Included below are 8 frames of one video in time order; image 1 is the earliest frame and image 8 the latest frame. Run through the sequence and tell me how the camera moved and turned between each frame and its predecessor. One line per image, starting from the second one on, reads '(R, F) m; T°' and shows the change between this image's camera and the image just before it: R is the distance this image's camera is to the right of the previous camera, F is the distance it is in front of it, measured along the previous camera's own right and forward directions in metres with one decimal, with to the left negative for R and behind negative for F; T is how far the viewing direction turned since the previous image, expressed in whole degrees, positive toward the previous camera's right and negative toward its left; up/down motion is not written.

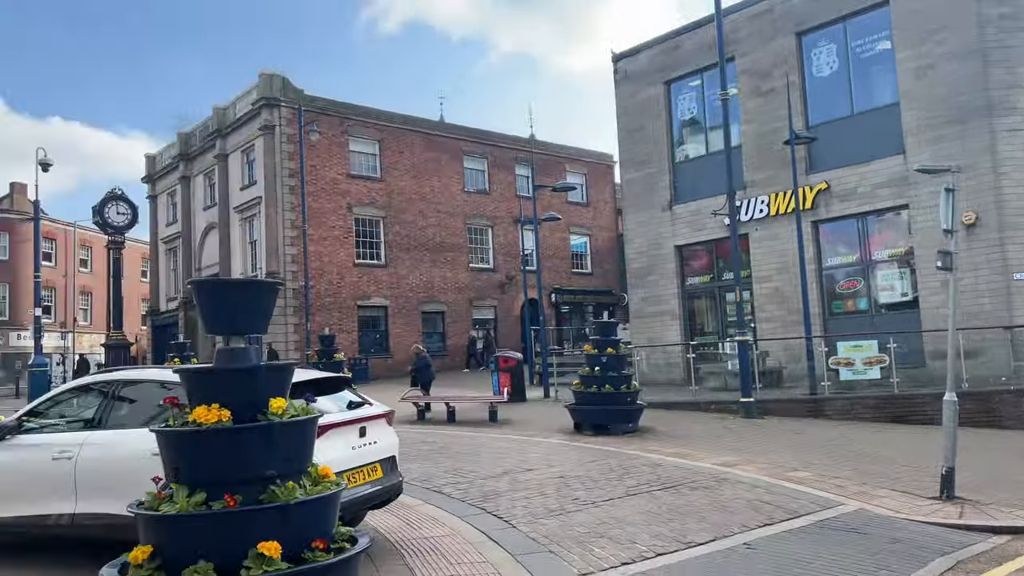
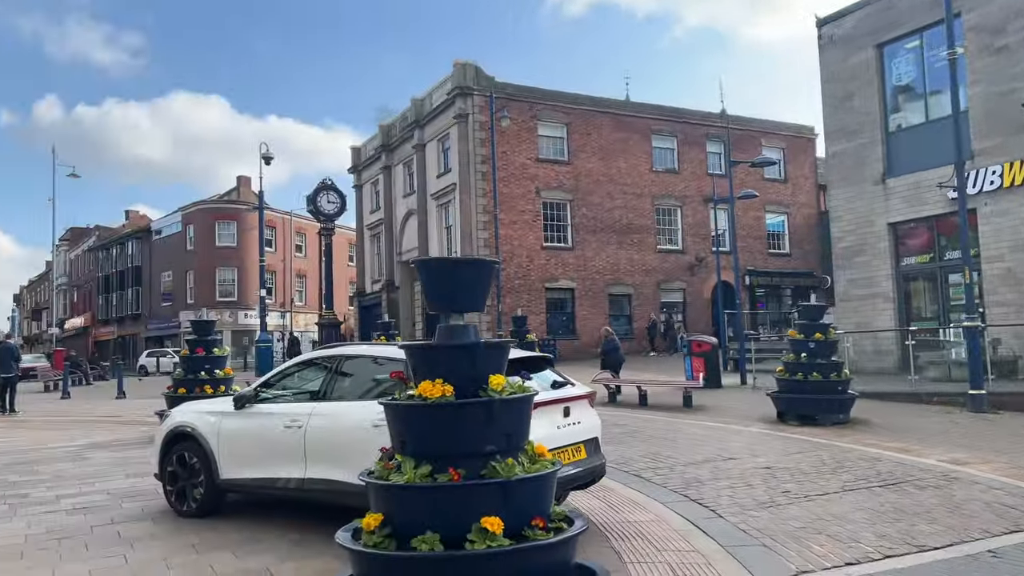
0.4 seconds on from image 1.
(-0.1, +0.1) m; -13°
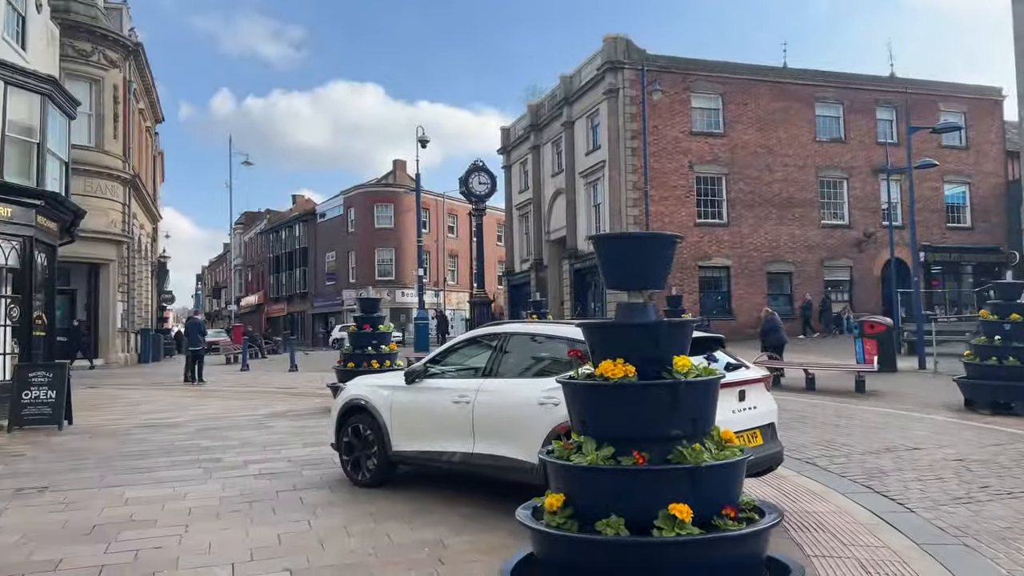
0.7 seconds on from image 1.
(-0.1, +0.1) m; -10°
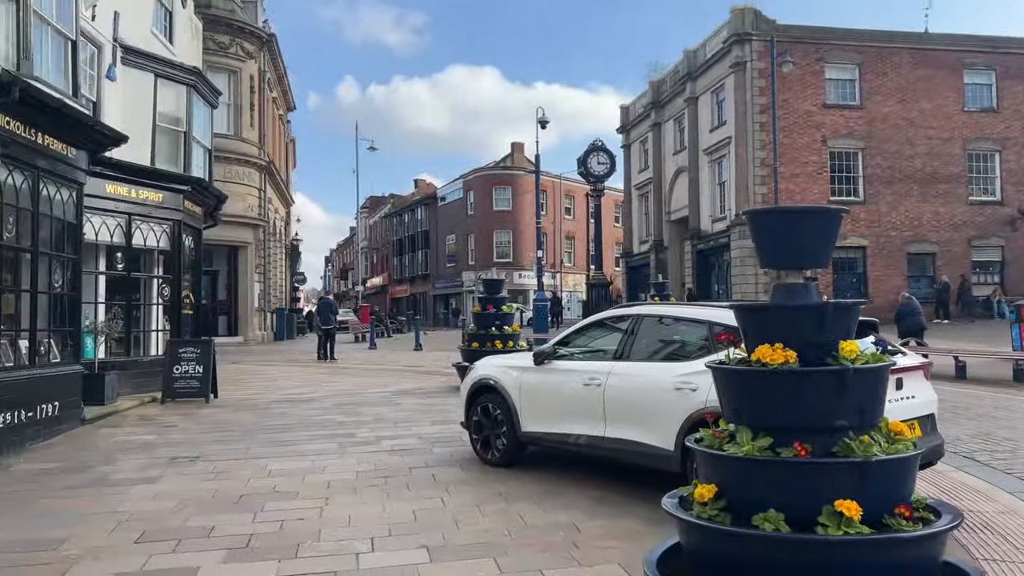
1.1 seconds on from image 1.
(-0.1, +0.1) m; -8°
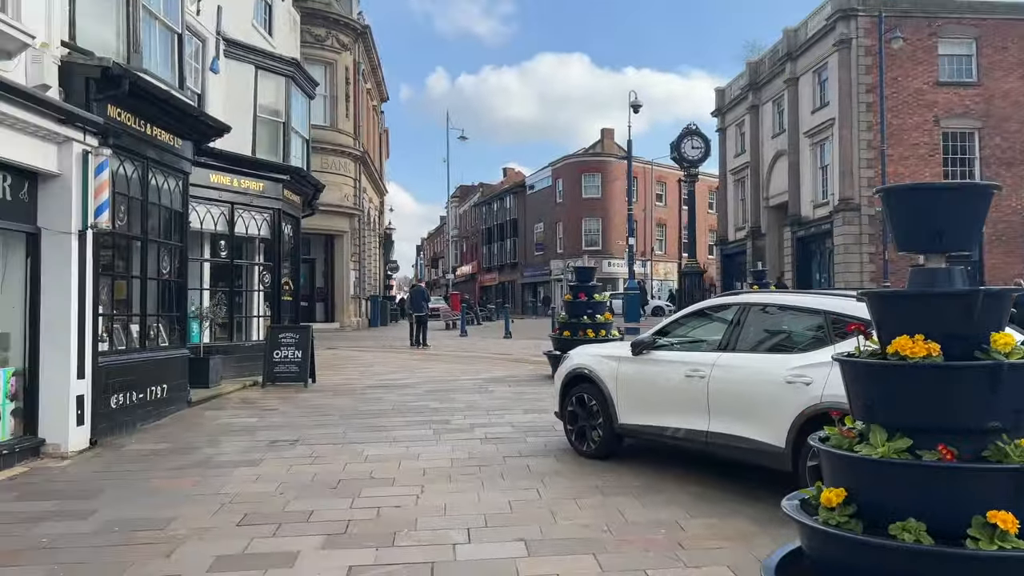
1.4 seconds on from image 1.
(-0.1, +0.2) m; -6°
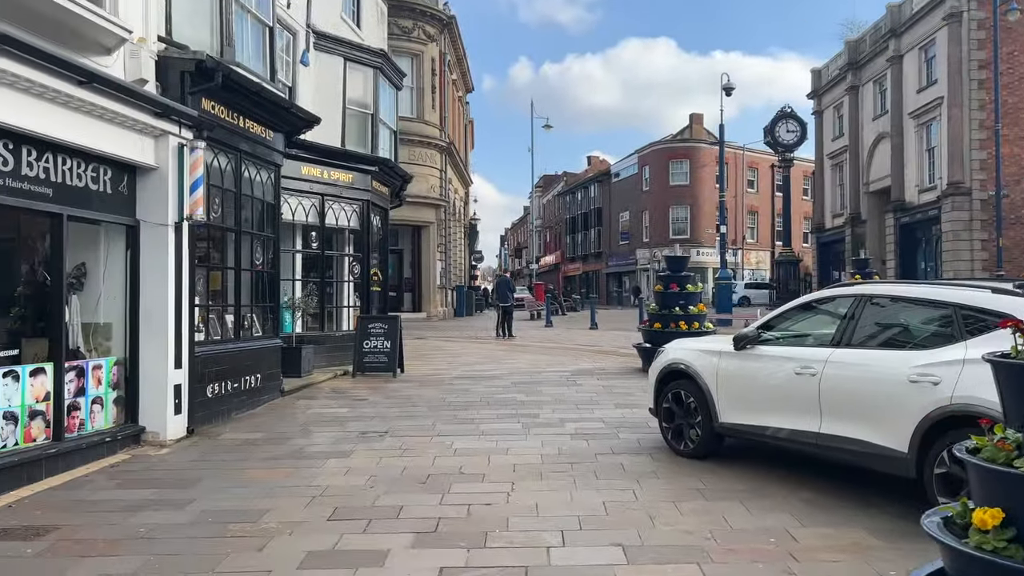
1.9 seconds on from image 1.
(-0.1, +0.2) m; -6°
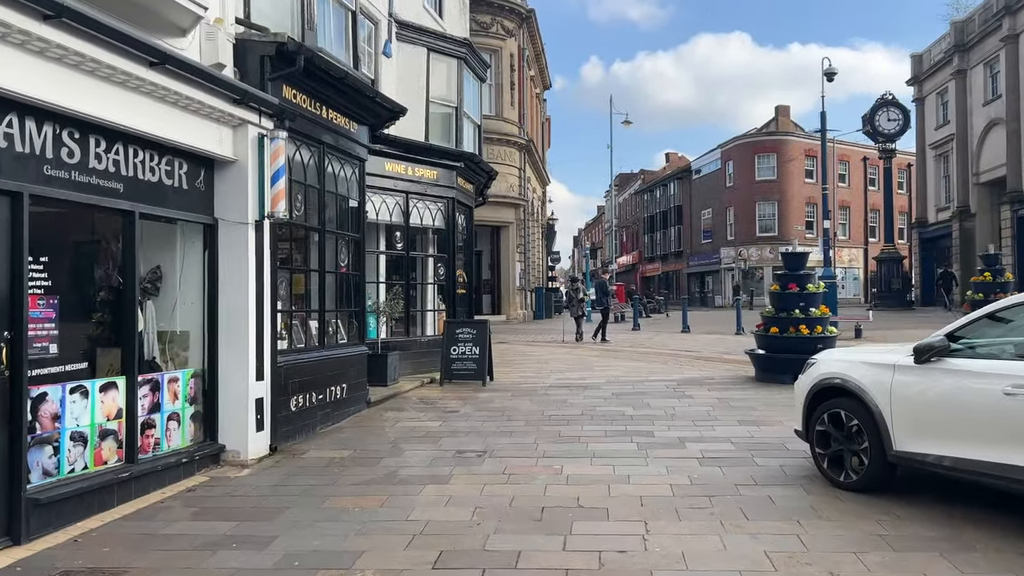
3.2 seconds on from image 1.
(-0.3, +0.8) m; -5°
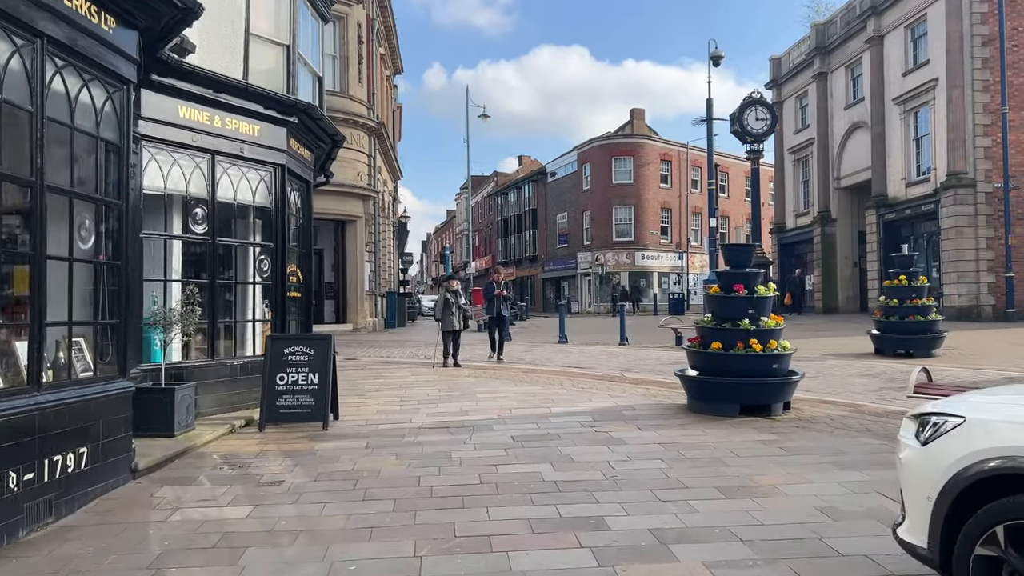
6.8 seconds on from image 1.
(-0.1, +2.9) m; +11°
